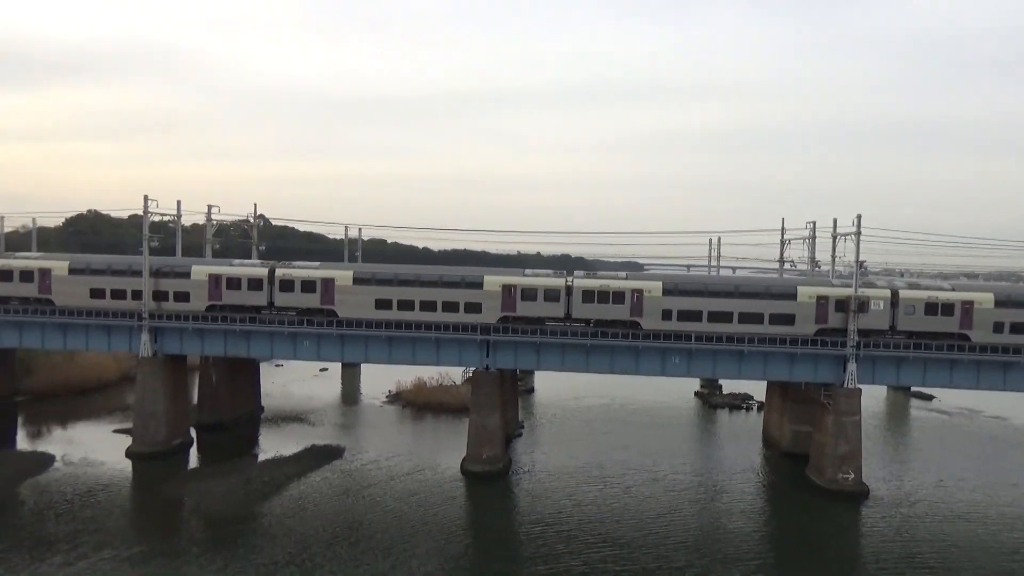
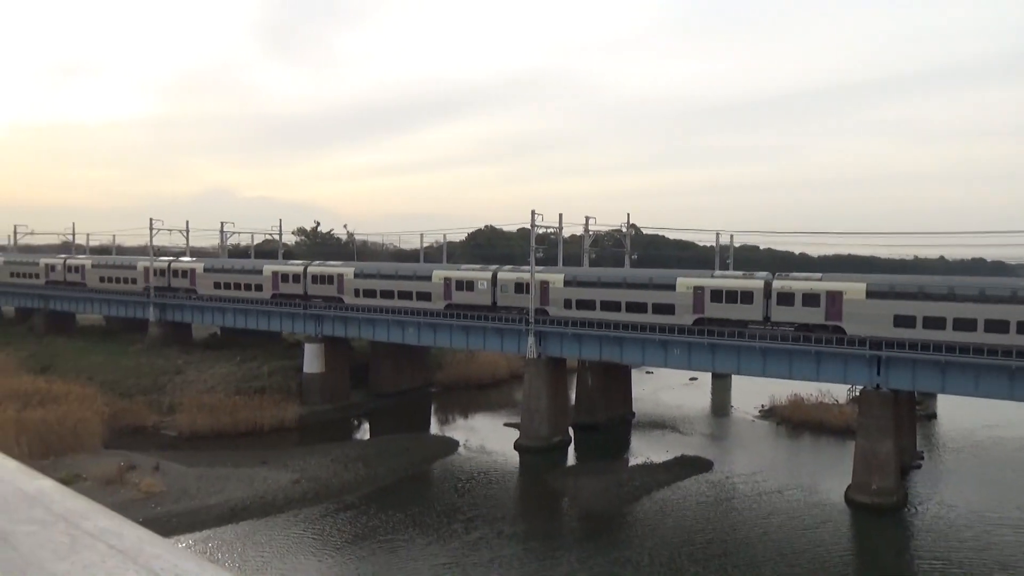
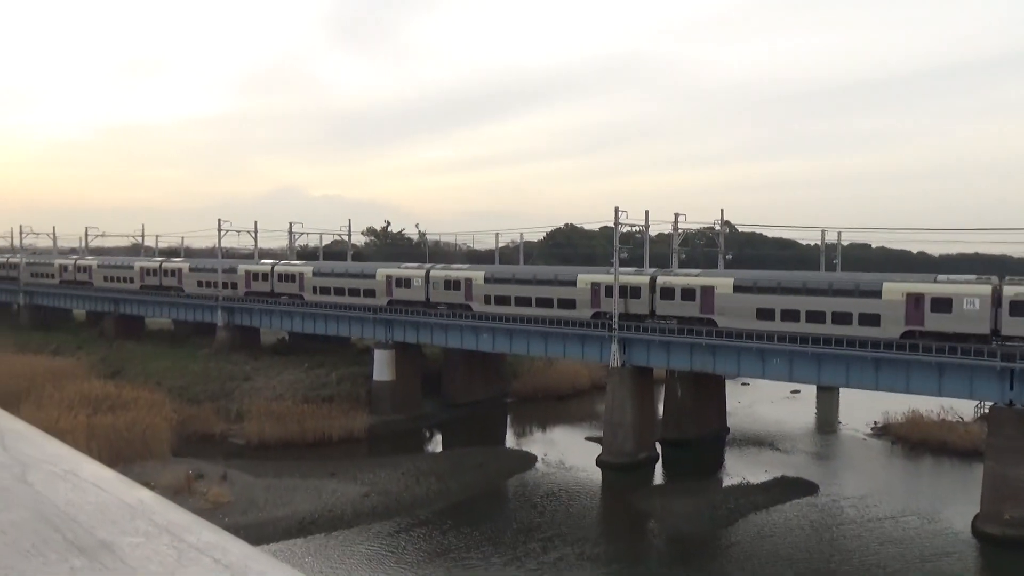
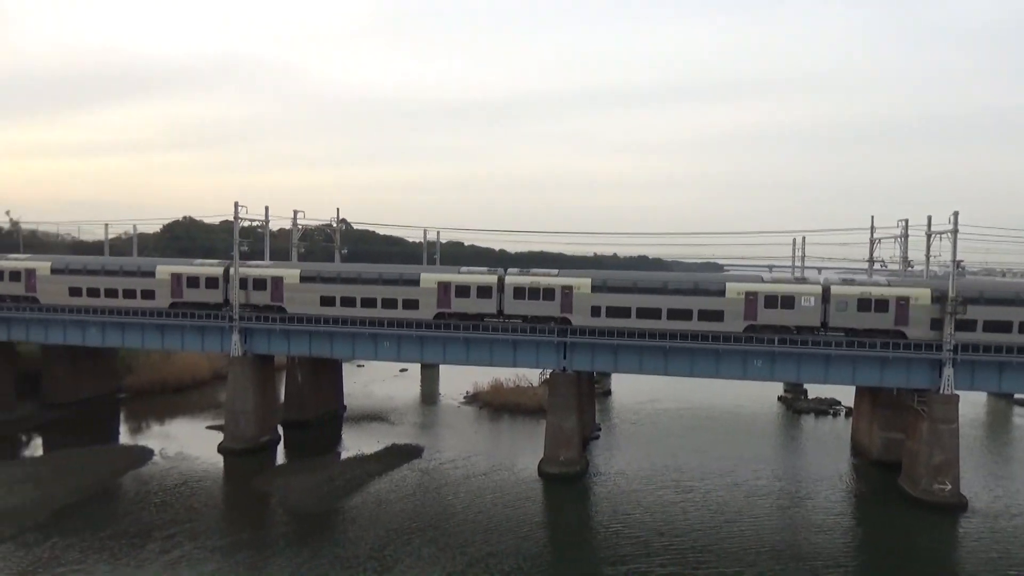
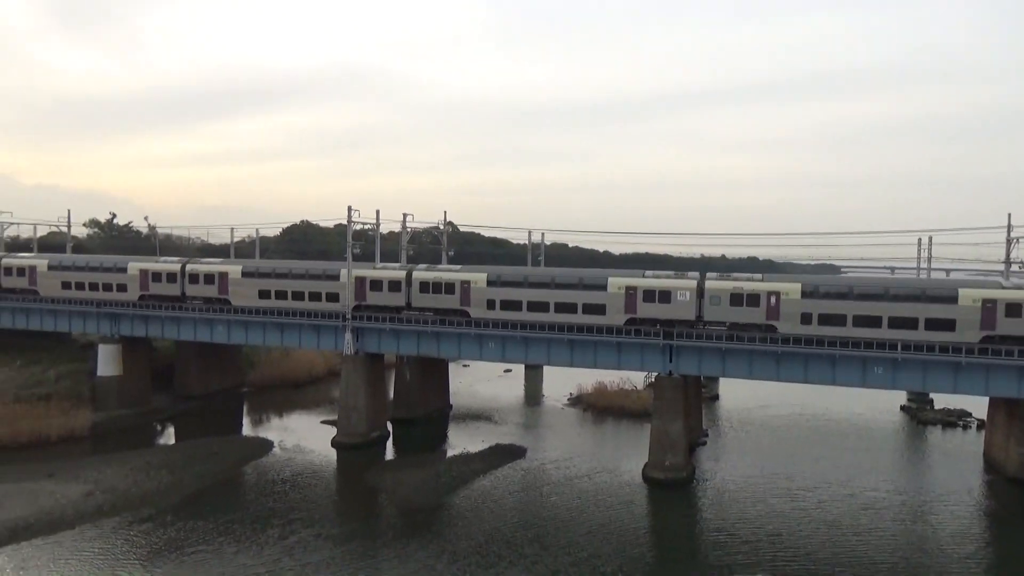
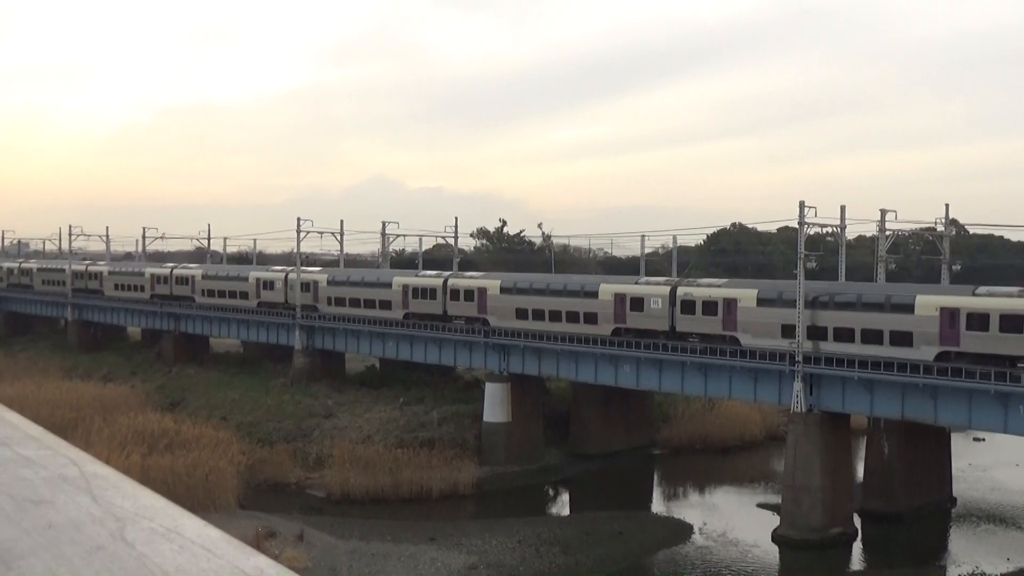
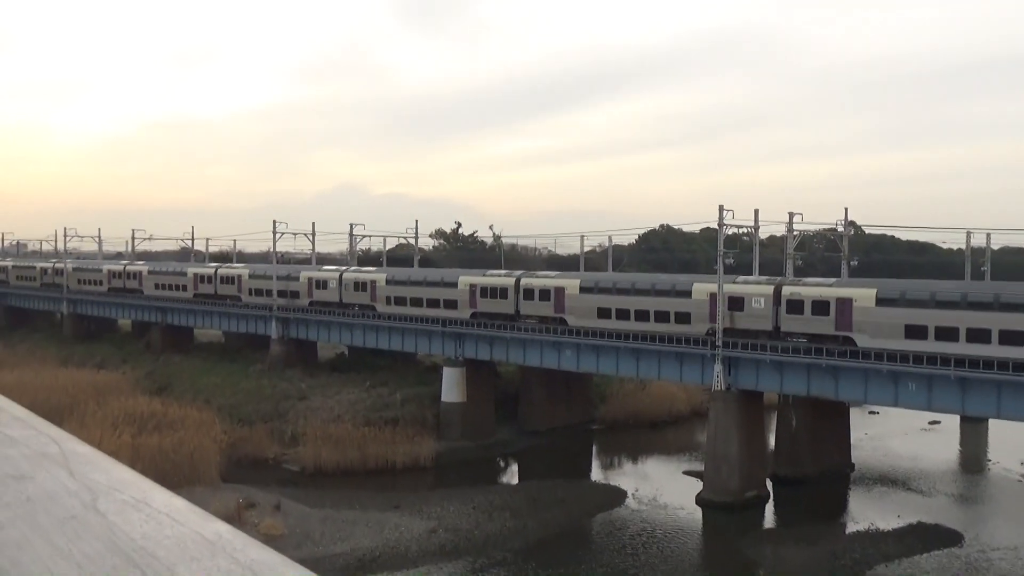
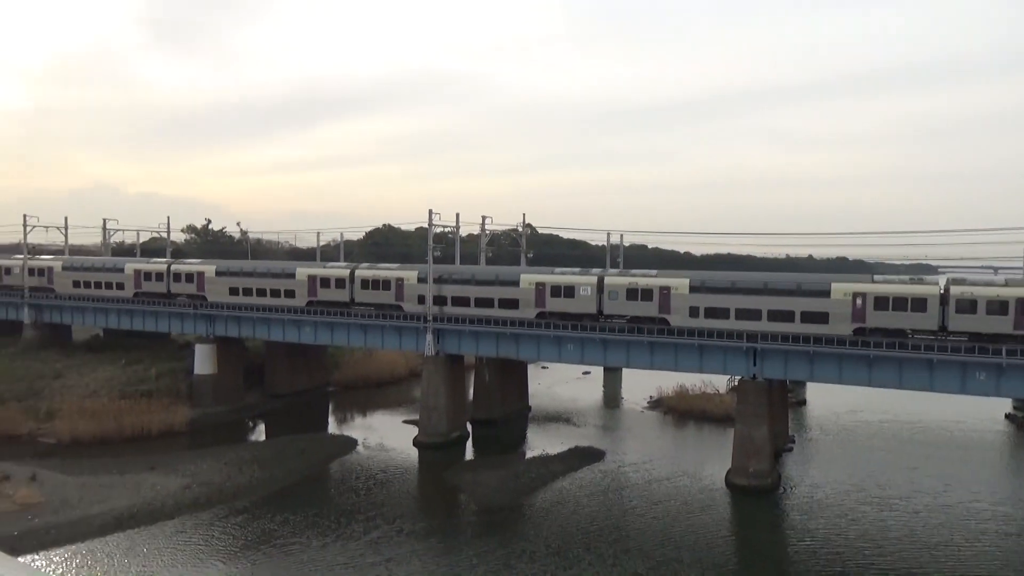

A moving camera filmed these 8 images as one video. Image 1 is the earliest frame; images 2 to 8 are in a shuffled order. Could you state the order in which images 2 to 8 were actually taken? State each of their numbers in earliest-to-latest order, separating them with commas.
4, 5, 8, 2, 3, 7, 6
